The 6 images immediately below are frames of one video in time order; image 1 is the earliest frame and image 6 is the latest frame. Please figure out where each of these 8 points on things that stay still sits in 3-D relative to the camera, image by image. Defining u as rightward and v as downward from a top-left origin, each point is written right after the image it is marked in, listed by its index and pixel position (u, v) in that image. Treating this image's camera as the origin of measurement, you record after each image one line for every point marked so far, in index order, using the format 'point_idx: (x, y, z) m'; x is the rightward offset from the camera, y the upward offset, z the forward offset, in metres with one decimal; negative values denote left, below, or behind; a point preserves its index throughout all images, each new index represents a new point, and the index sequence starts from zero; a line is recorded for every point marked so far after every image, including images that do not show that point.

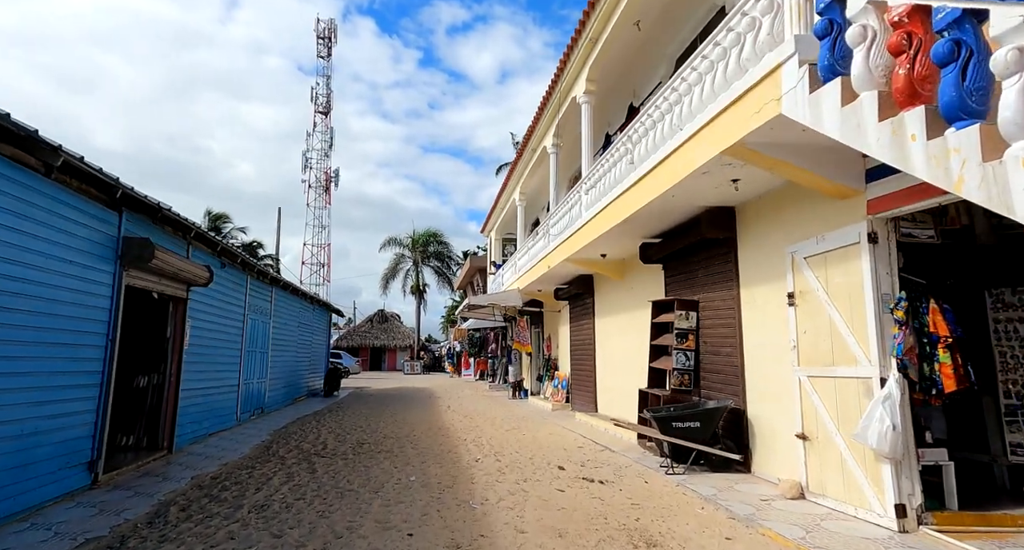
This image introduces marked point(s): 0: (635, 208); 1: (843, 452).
0: (+1.6, +0.9, +6.6) m
1: (+2.8, -1.5, +4.4) m
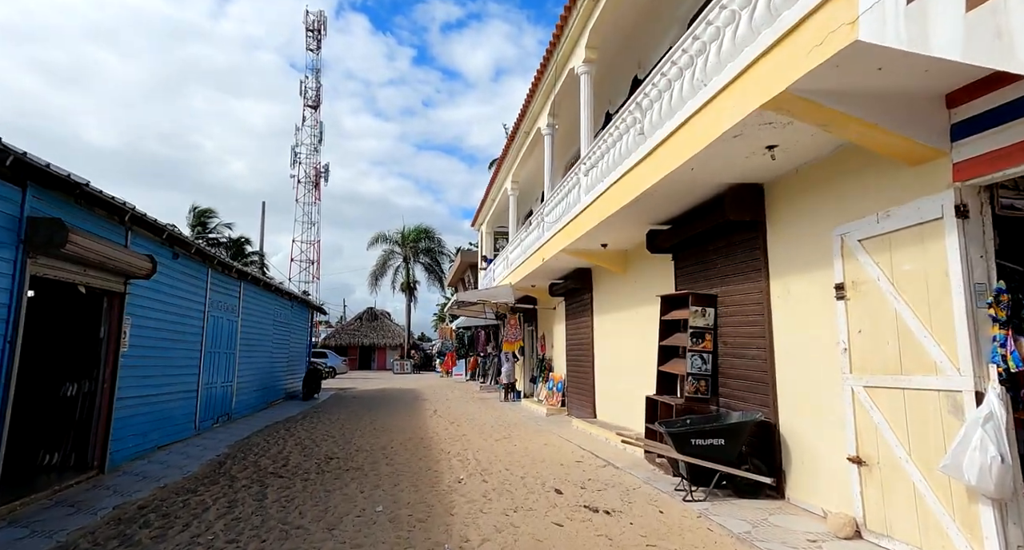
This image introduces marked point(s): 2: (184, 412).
0: (+1.4, +1.0, +5.7) m
1: (+2.7, -1.4, +3.5) m
2: (-5.3, -2.2, +8.4) m
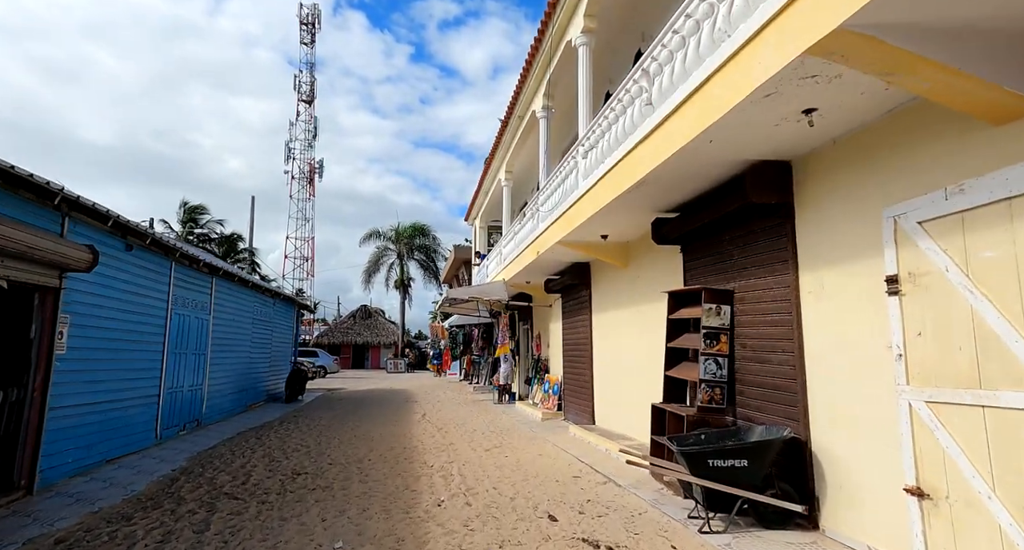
0: (+1.3, +1.0, +4.9) m
1: (+2.6, -1.3, +2.7) m
2: (-5.4, -2.1, +7.6) m
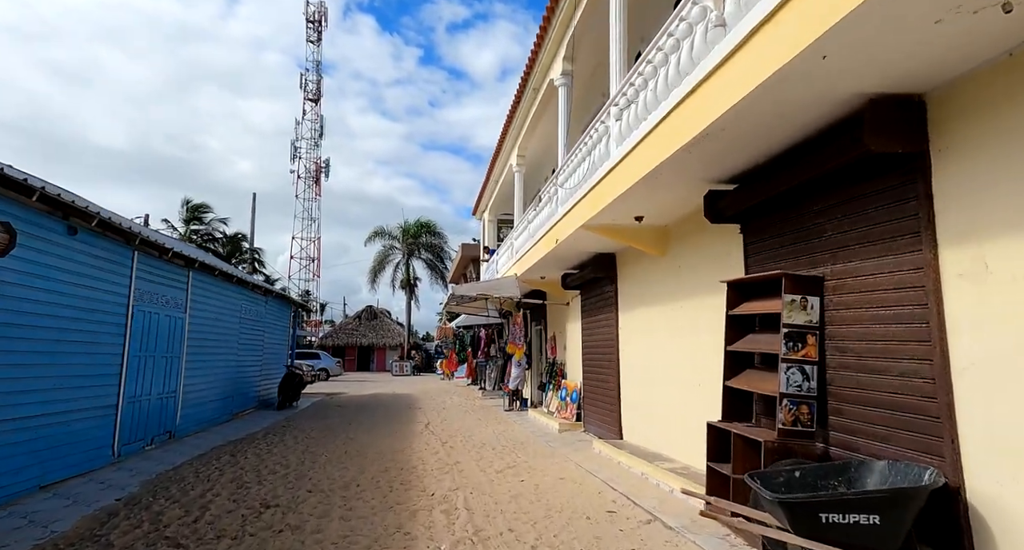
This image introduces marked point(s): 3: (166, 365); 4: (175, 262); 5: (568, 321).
0: (+1.5, +1.2, +3.7) m
1: (+2.7, -1.2, +1.5) m
2: (-5.2, -2.0, +6.5) m
3: (-5.5, -1.4, +8.4) m
4: (-5.5, +0.2, +8.5) m
5: (+1.3, -1.0, +11.7) m
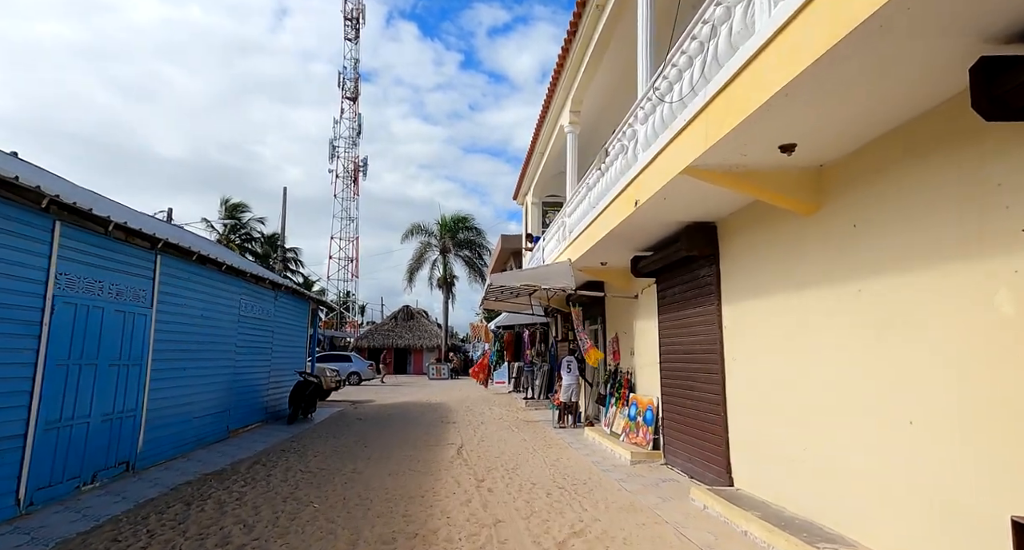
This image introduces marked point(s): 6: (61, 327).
0: (+1.8, +1.5, +1.2) m
1: (+2.9, -0.9, -1.1) m
2: (-4.6, -1.7, +4.5) m
3: (-4.8, -1.2, +6.4) m
4: (-4.7, +0.4, +6.6) m
5: (+2.2, -0.8, +9.2) m
6: (-4.7, -0.5, +5.6) m
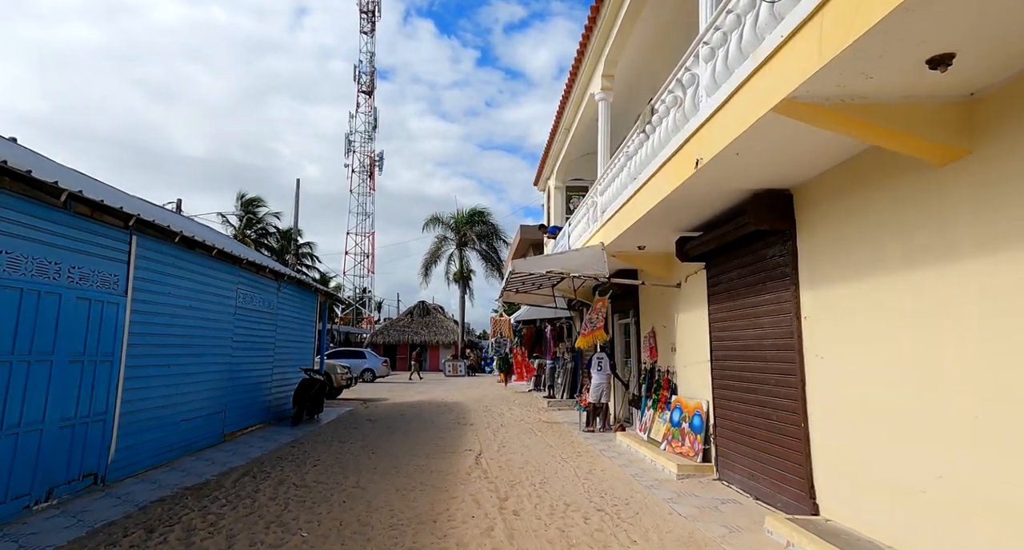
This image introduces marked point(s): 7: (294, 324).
0: (+1.9, +1.6, +0.1) m
1: (+2.9, -0.7, -2.3) m
2: (-4.4, -1.6, +3.6) m
3: (-4.5, -1.0, +5.5) m
4: (-4.4, +0.6, +5.6) m
5: (+2.6, -0.5, +8.1) m
6: (-4.4, -0.4, +4.6) m
7: (-4.9, -1.1, +12.0) m
